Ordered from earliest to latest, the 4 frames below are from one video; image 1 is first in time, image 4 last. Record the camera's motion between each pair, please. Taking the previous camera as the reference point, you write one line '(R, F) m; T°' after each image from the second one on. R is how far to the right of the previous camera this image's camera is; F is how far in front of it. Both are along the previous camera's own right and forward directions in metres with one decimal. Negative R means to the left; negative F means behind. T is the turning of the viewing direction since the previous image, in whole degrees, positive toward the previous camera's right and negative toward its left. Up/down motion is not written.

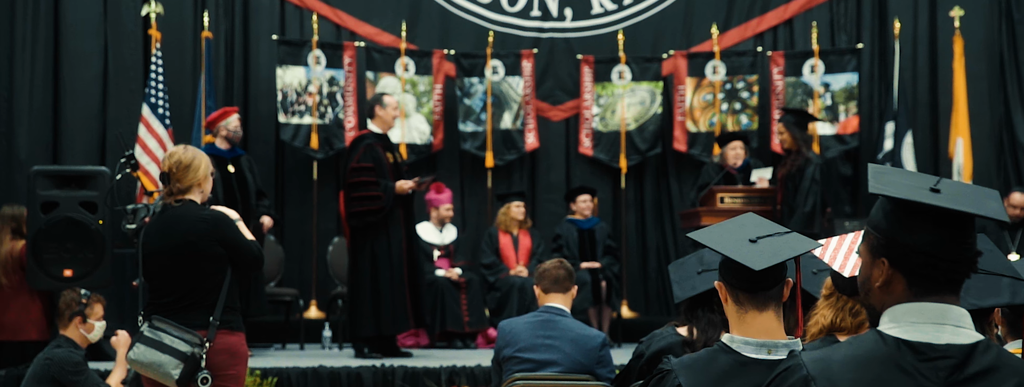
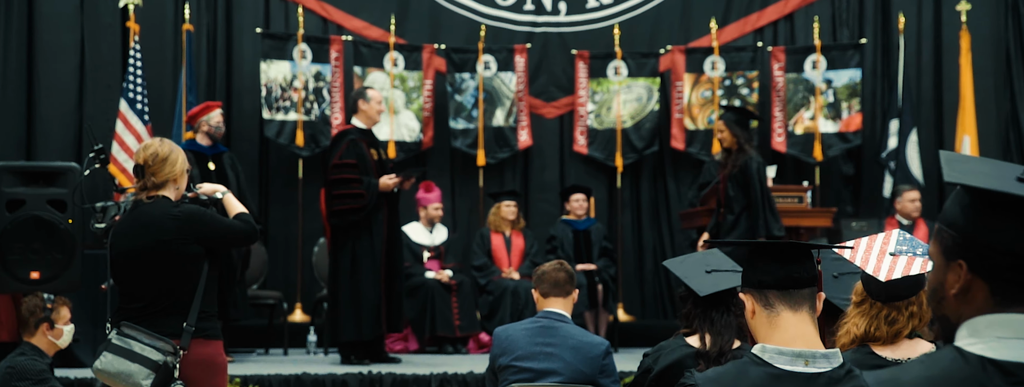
(0.0, +0.3) m; +1°
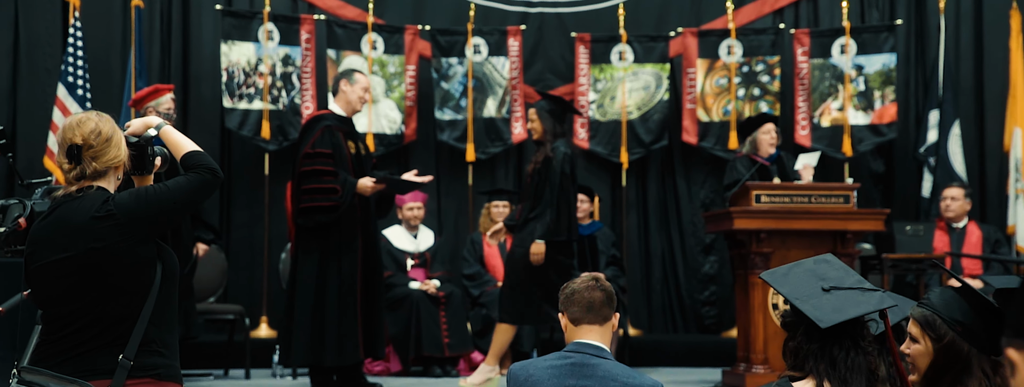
(-0.1, +1.0) m; +1°
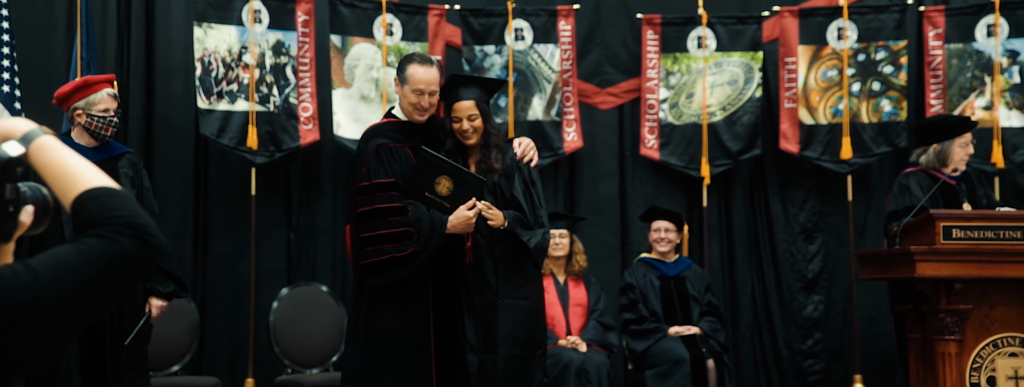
(-0.4, +1.7) m; 0°
